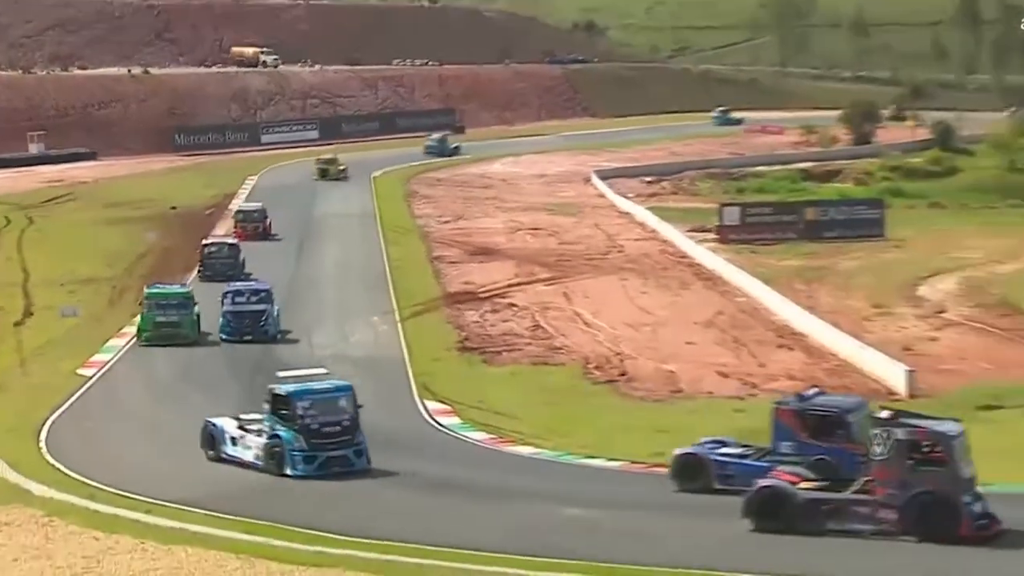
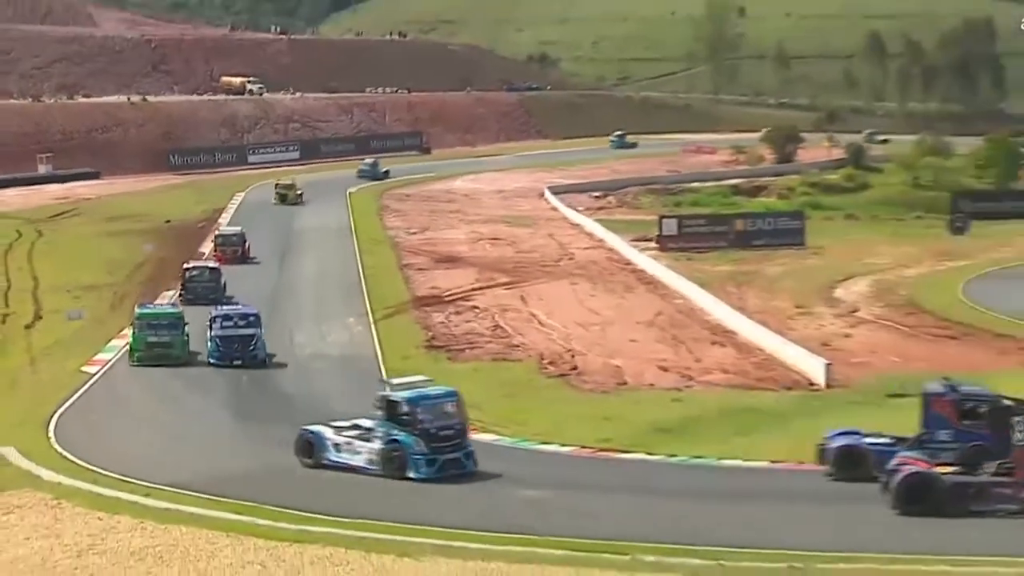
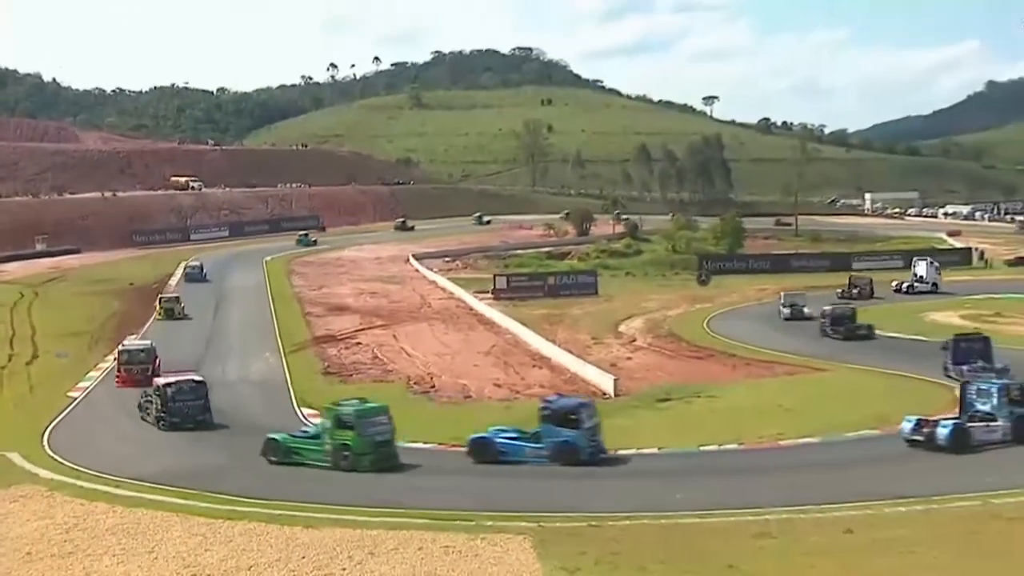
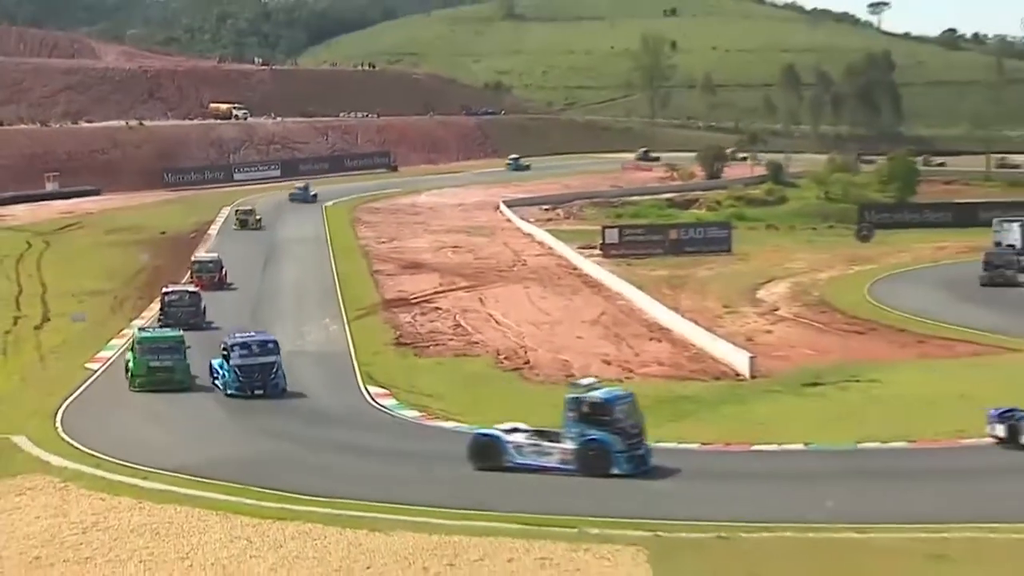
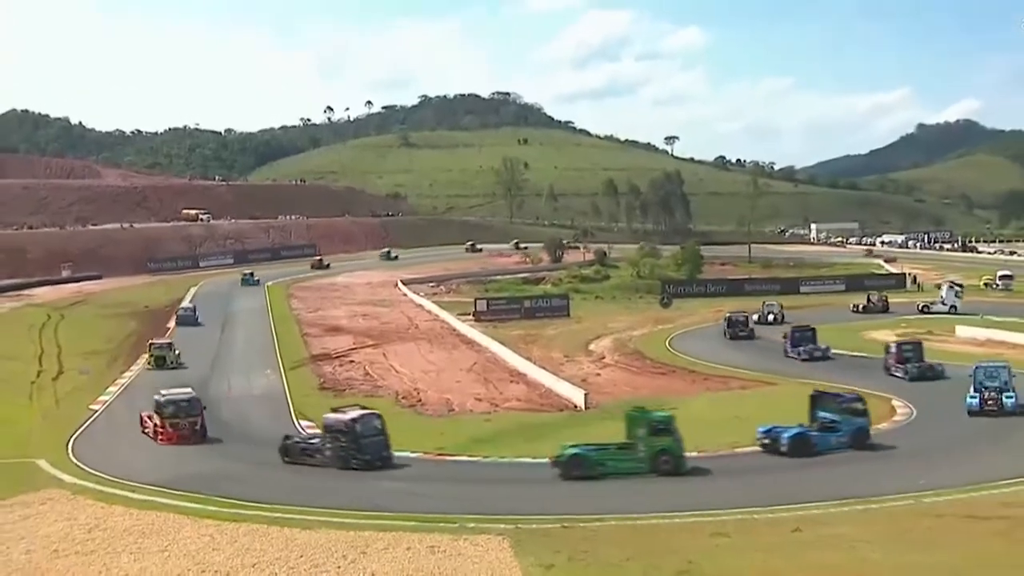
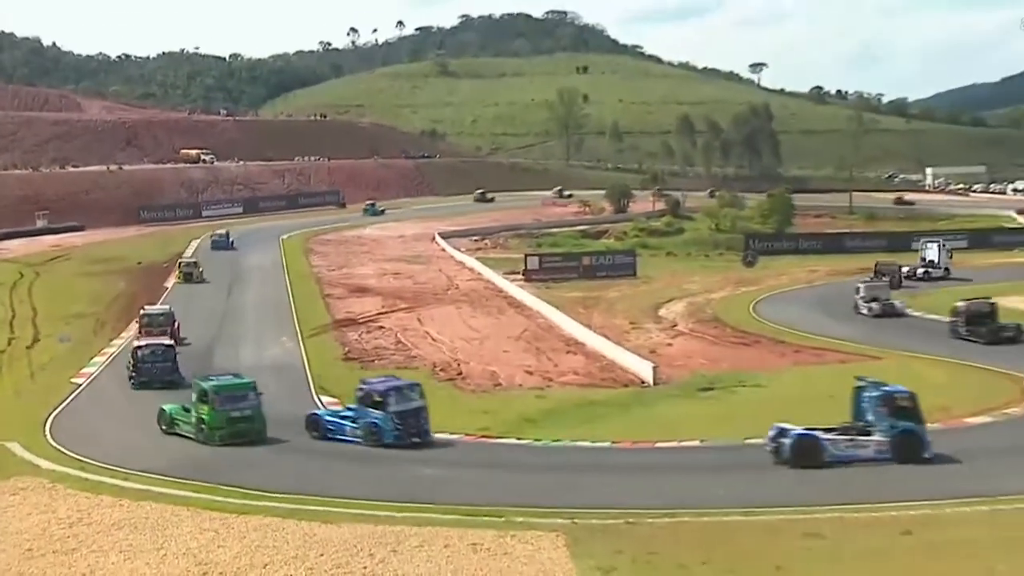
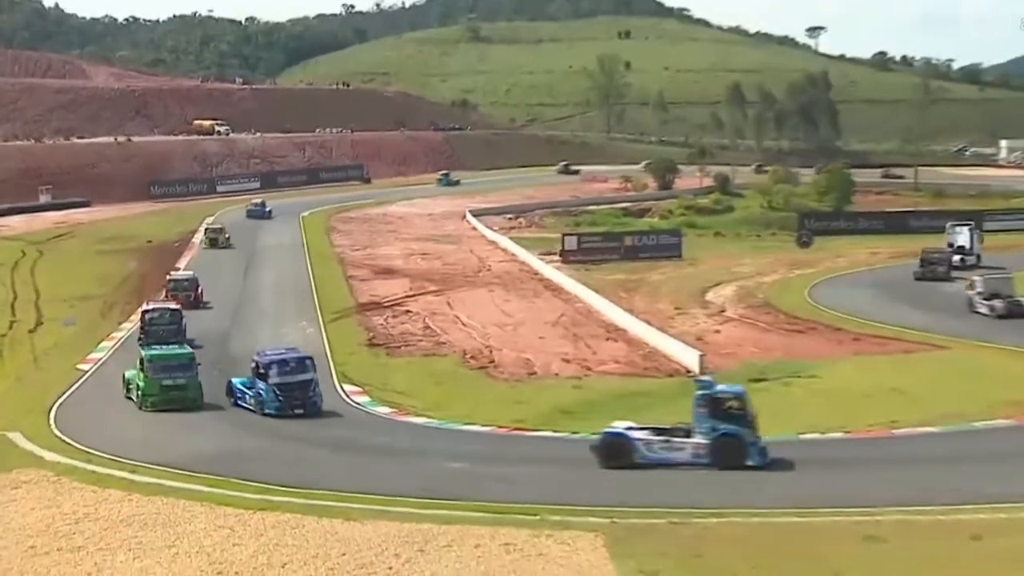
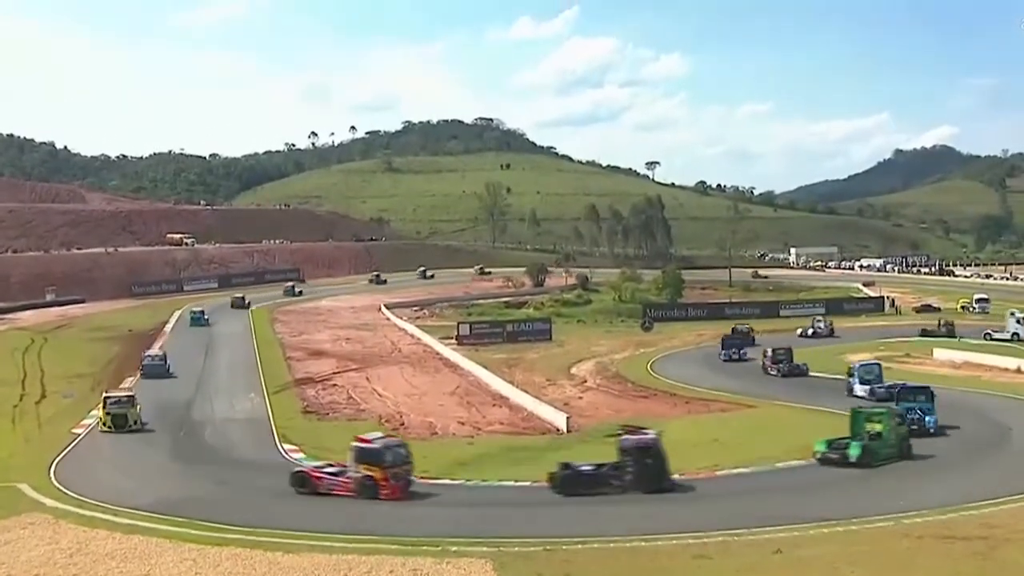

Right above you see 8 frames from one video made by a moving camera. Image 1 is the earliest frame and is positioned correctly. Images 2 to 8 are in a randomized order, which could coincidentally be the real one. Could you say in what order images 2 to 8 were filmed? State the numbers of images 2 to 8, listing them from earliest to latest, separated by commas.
2, 4, 7, 6, 3, 5, 8
